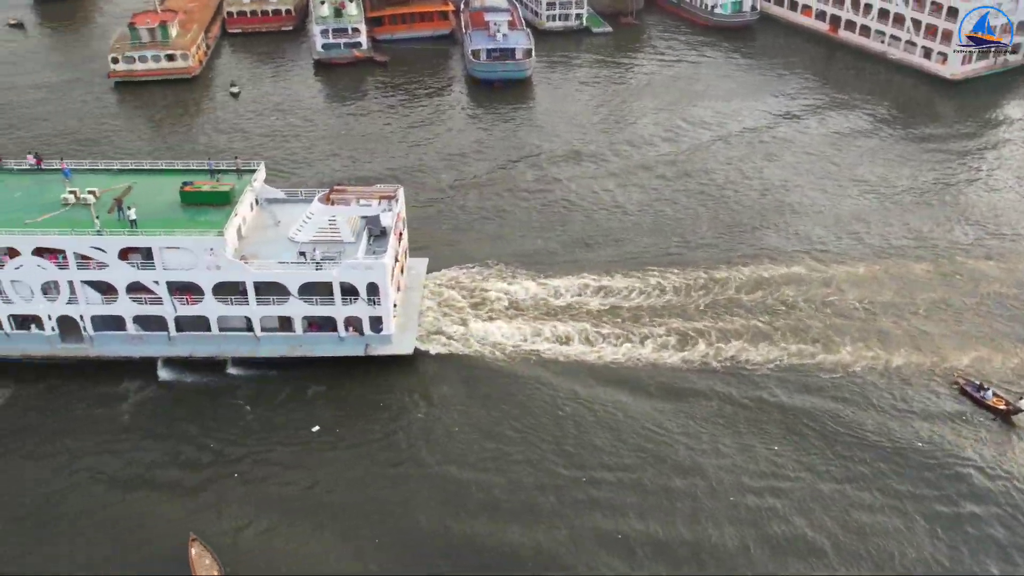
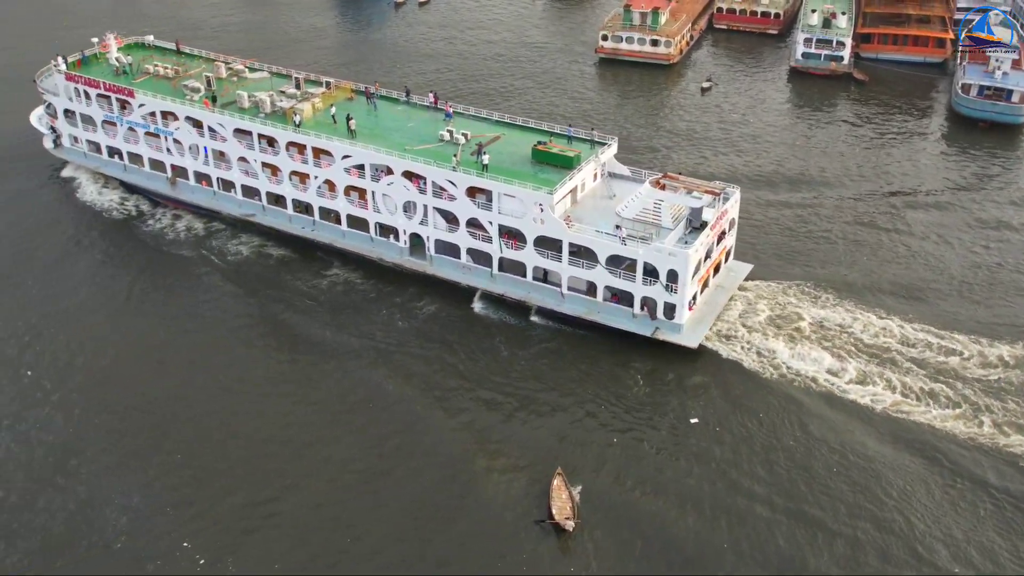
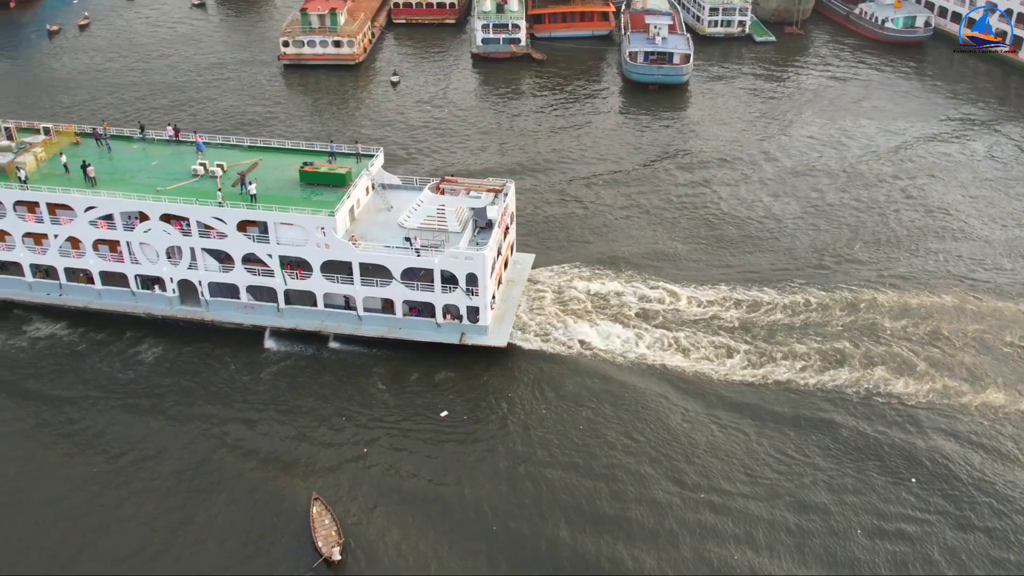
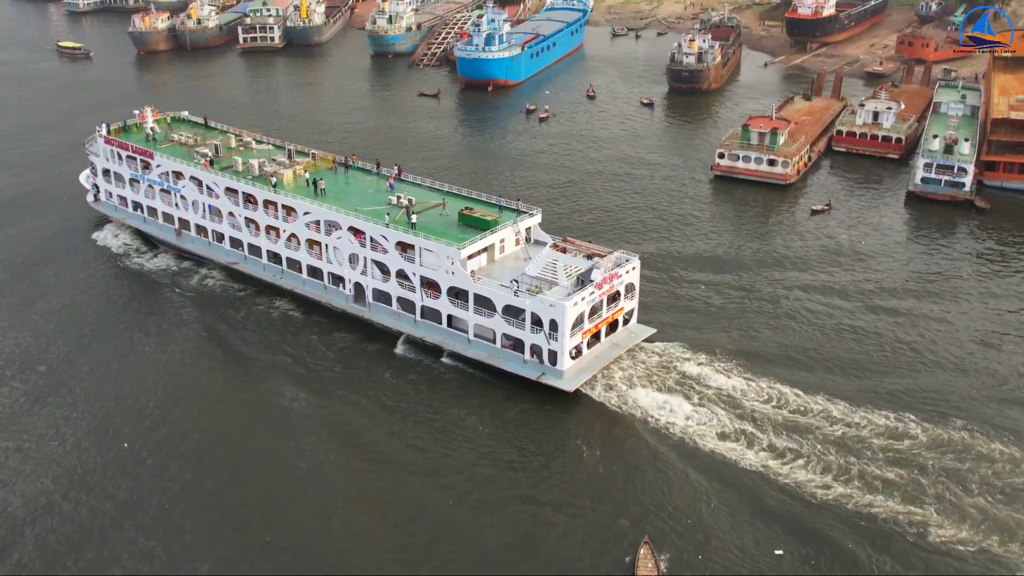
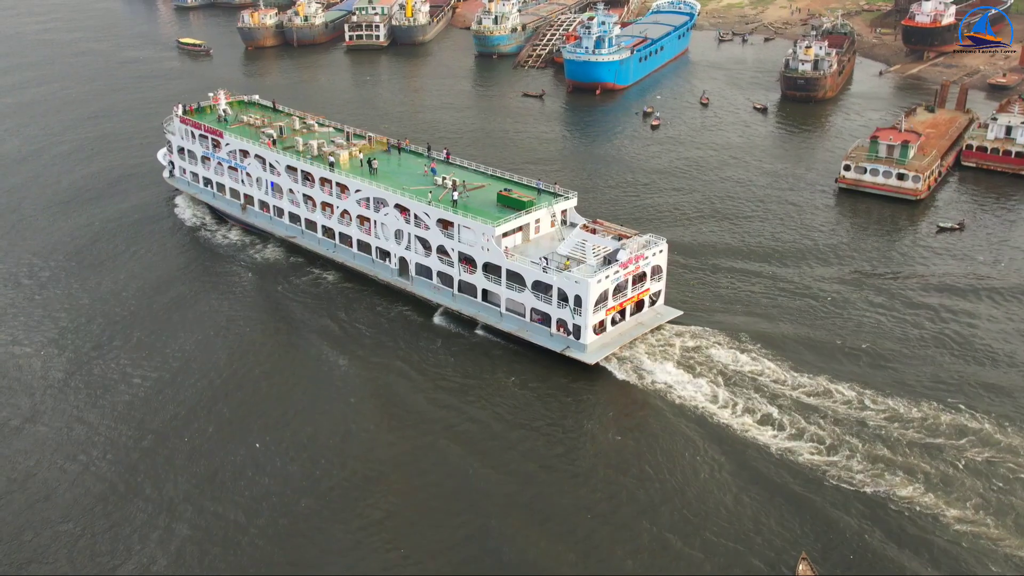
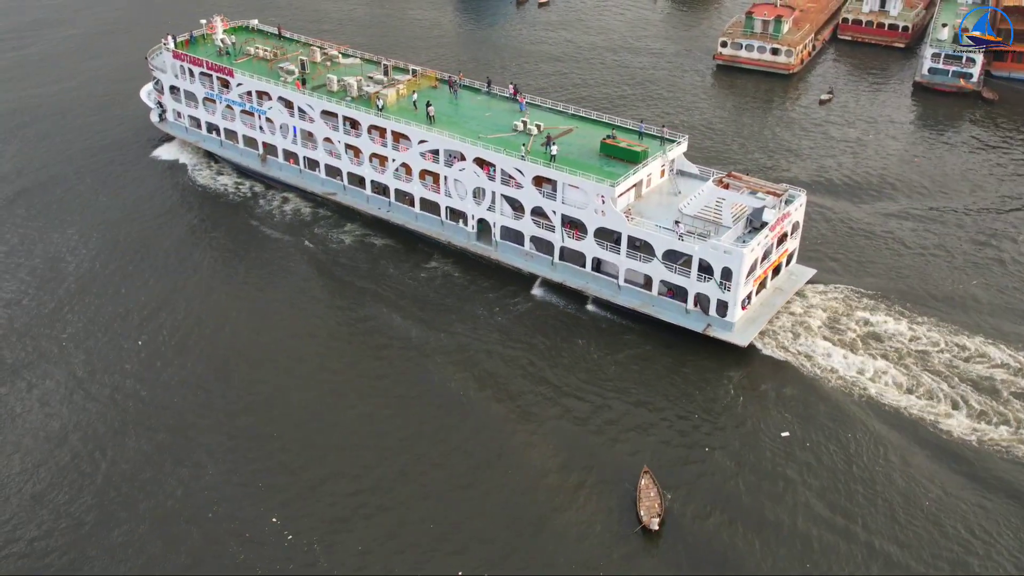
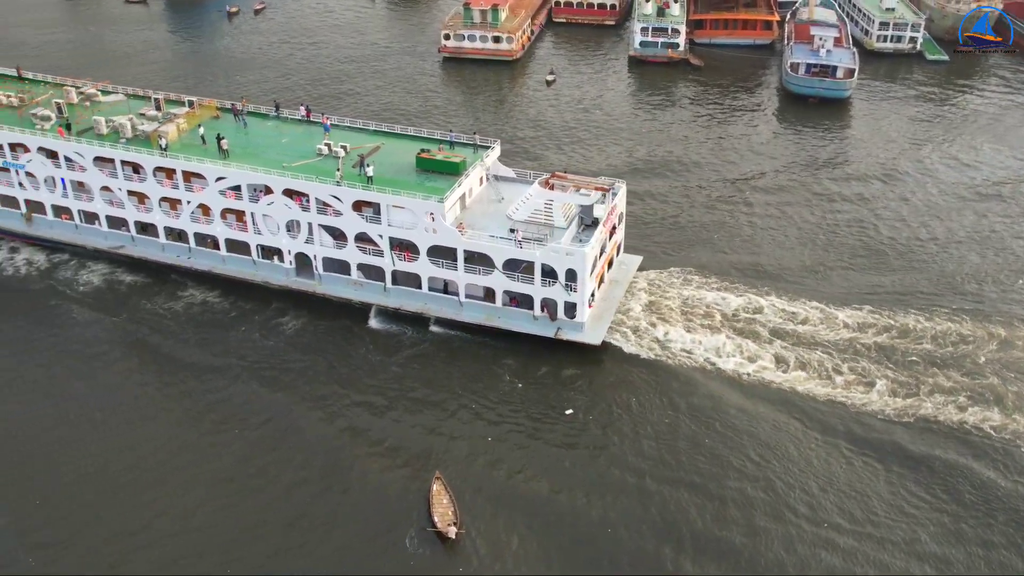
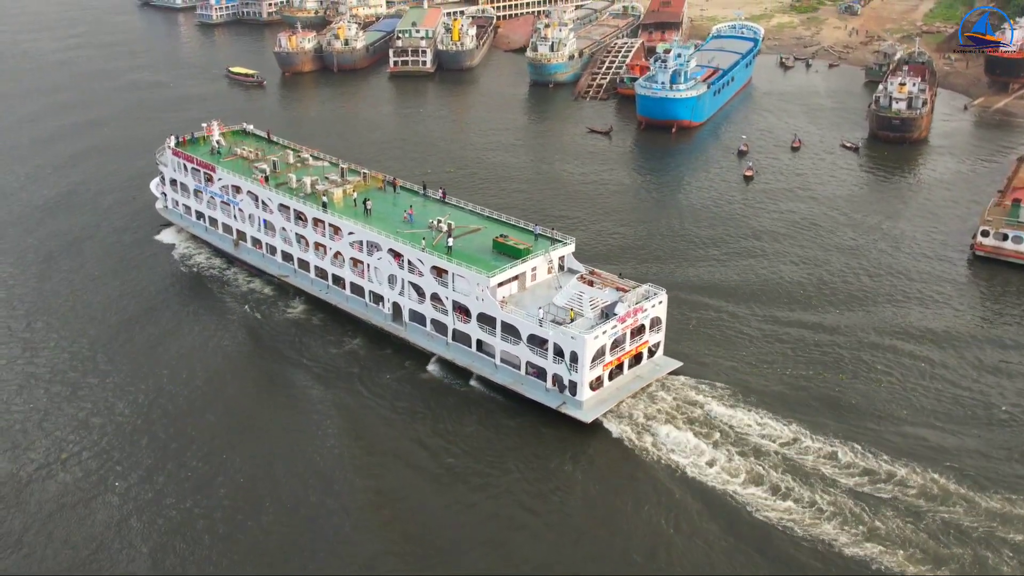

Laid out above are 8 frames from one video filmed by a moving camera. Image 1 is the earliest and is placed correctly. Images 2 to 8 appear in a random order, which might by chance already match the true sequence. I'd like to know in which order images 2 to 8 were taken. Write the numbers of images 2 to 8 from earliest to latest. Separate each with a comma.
3, 7, 2, 6, 4, 5, 8
